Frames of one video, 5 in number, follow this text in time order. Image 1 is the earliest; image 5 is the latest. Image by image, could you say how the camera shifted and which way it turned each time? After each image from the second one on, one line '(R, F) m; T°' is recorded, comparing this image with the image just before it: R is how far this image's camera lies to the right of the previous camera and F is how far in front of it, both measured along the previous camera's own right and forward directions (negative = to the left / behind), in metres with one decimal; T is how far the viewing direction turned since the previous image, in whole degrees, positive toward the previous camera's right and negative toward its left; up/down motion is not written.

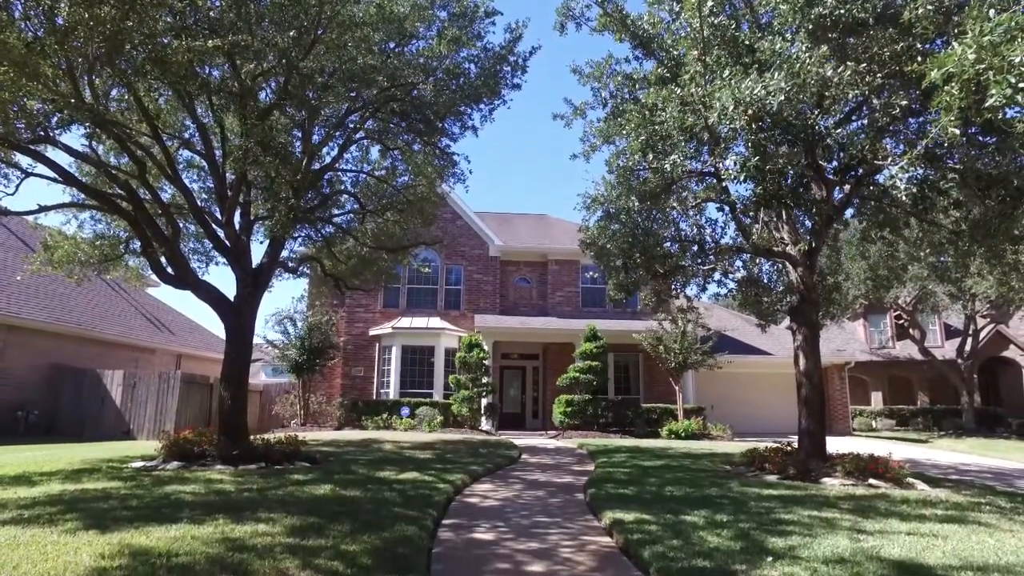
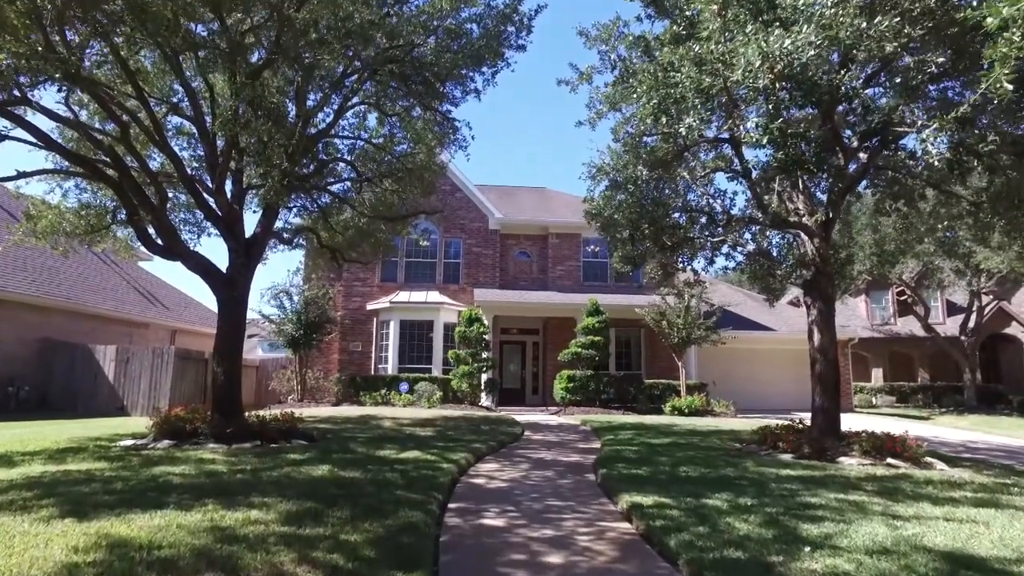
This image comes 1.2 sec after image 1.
(-0.1, +0.5) m; 0°
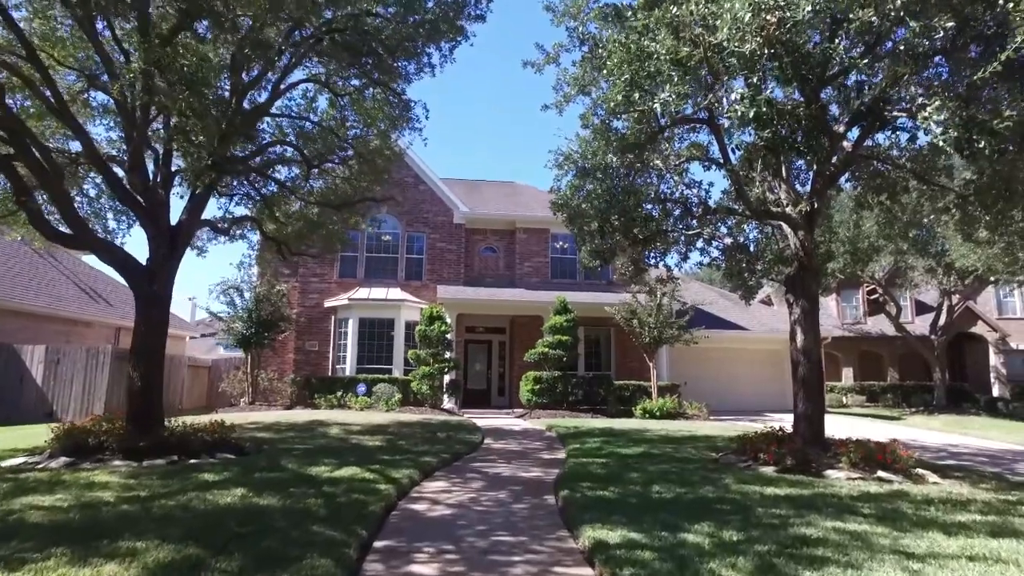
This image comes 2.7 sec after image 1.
(+0.2, +1.0) m; +2°
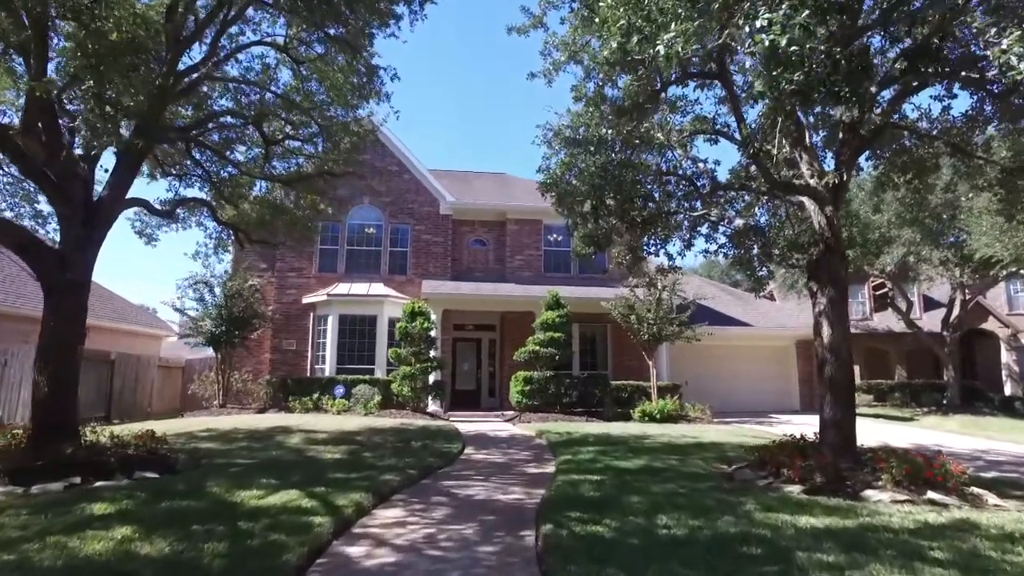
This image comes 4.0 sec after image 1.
(+0.2, +1.4) m; 0°
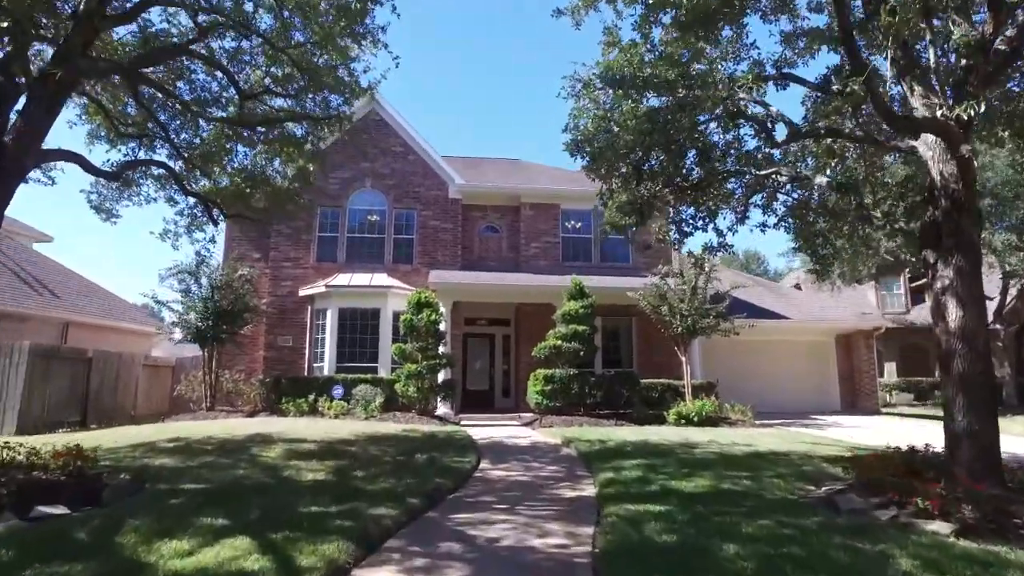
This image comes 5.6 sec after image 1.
(-0.2, +2.0) m; -1°
